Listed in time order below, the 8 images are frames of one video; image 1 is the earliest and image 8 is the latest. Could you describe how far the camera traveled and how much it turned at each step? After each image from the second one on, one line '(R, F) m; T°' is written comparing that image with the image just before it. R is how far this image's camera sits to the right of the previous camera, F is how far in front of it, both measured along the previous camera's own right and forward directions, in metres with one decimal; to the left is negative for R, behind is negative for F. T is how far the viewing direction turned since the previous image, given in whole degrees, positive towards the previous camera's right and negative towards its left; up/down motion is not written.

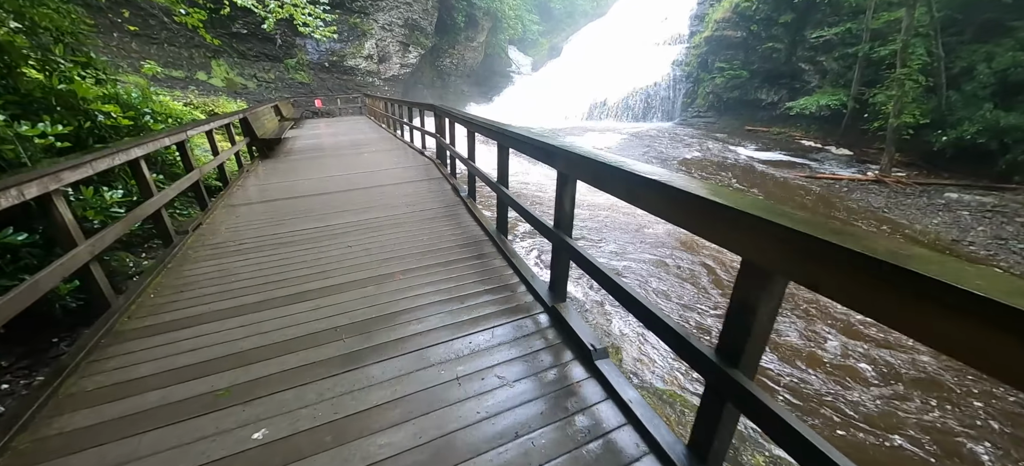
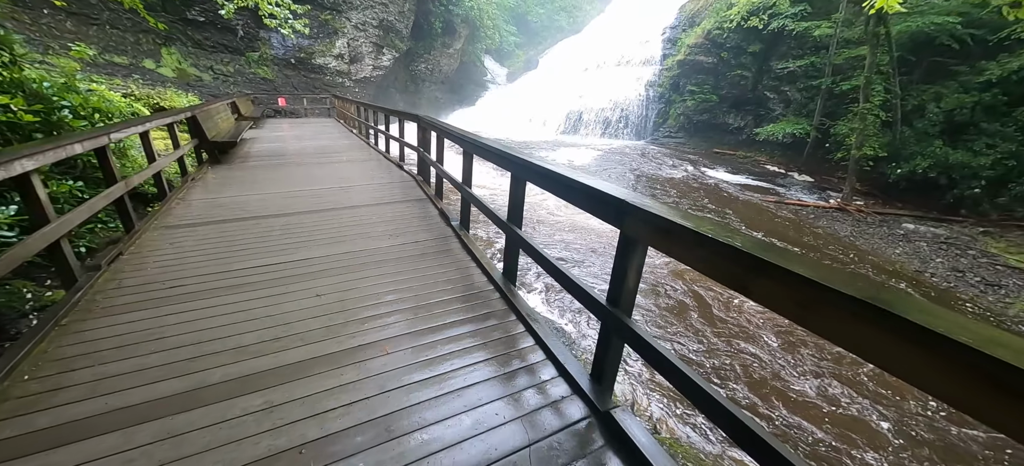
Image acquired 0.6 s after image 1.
(-0.2, +0.3) m; +5°
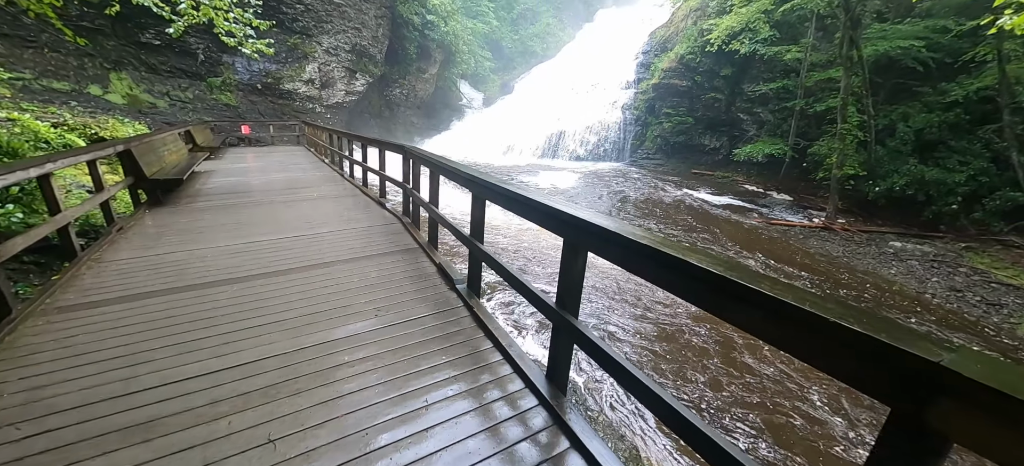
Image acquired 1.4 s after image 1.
(-0.2, +0.5) m; +4°
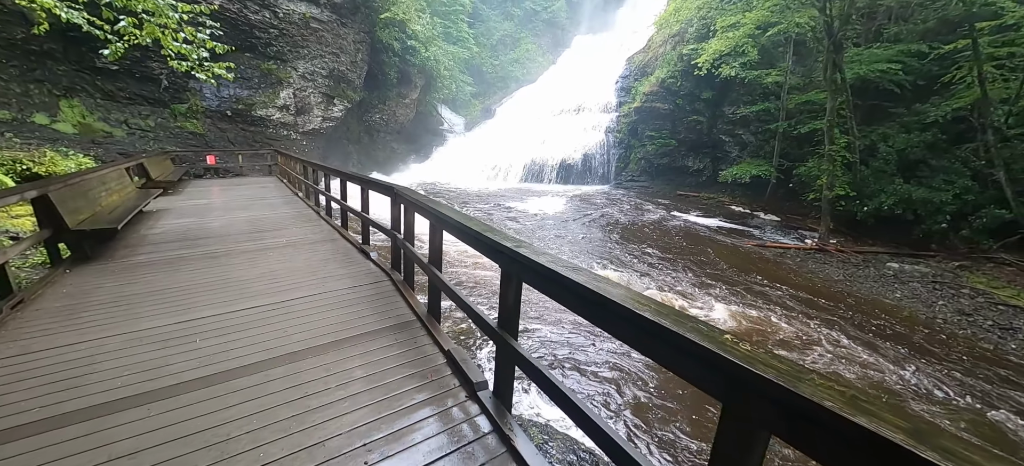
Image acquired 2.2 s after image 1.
(-0.2, +0.4) m; +3°
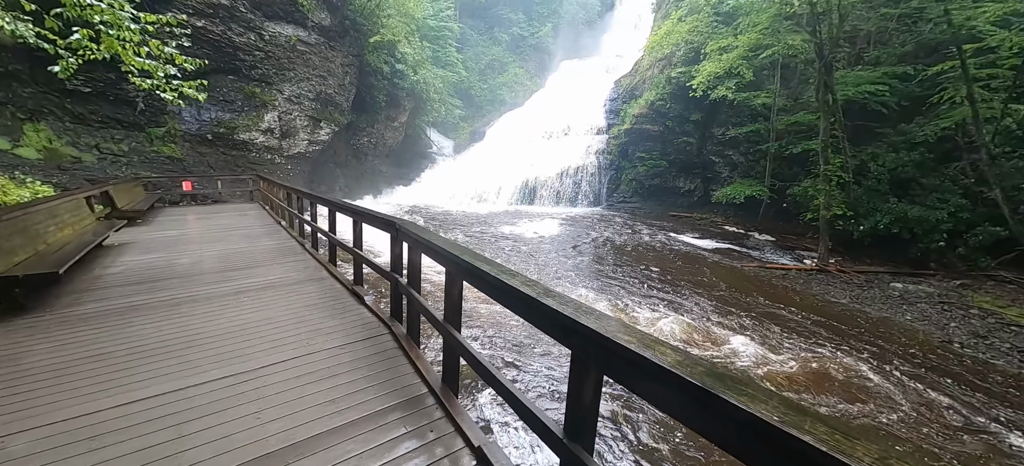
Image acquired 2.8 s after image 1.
(-0.2, +0.3) m; +2°
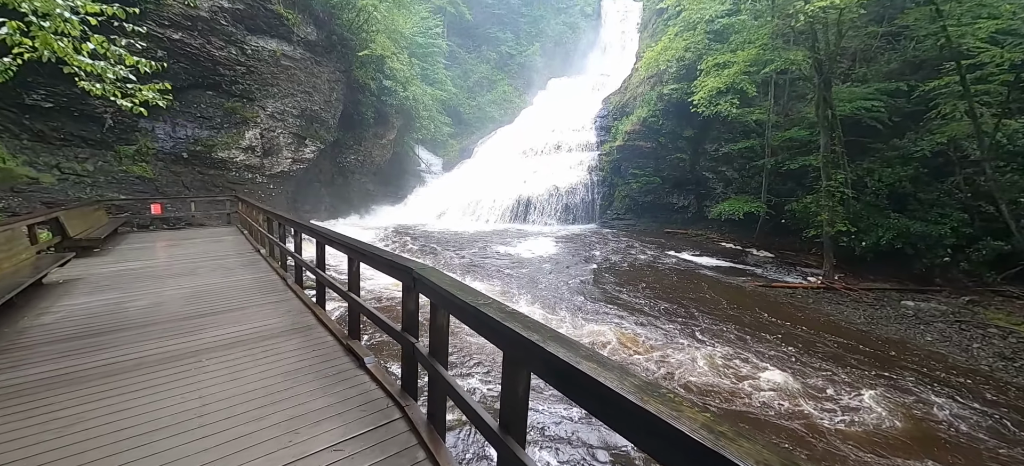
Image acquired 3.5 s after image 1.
(-0.2, +0.4) m; +2°
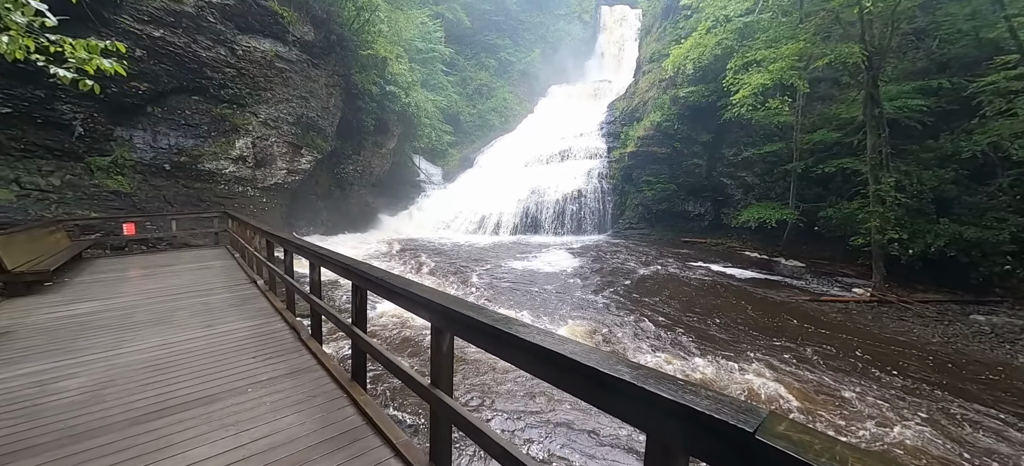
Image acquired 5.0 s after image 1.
(-0.6, +0.8) m; +1°
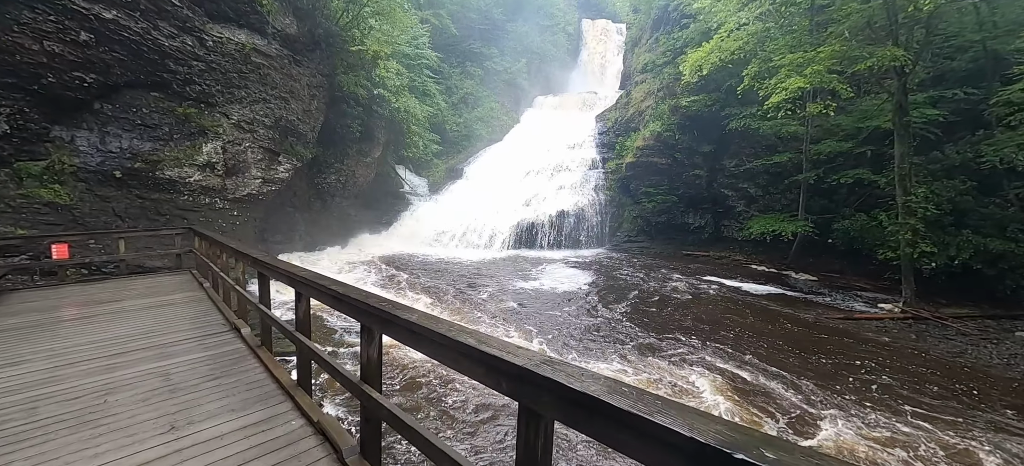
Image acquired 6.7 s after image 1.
(-0.7, +0.8) m; +4°
